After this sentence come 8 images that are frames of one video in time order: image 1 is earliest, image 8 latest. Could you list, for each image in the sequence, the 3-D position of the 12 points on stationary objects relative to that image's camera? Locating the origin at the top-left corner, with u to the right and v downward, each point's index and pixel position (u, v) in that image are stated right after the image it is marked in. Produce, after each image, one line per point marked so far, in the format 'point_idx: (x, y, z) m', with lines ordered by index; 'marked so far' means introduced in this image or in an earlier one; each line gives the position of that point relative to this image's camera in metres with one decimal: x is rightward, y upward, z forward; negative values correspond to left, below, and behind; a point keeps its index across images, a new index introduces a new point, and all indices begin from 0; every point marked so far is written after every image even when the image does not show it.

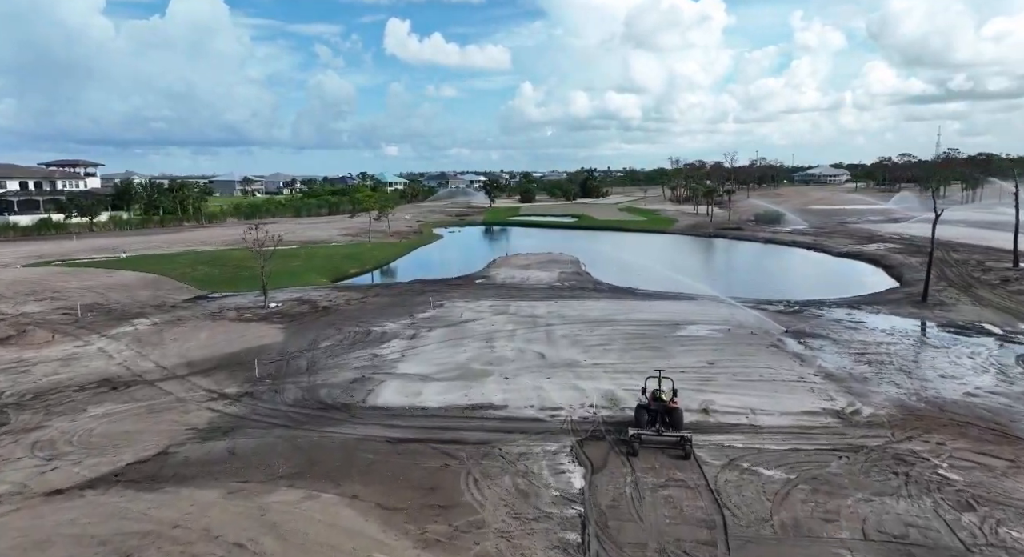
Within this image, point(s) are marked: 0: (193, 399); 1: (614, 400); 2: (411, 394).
0: (-9.9, -3.7, +17.1) m
1: (+3.0, -3.6, +16.4) m
2: (-3.1, -3.6, +17.1) m
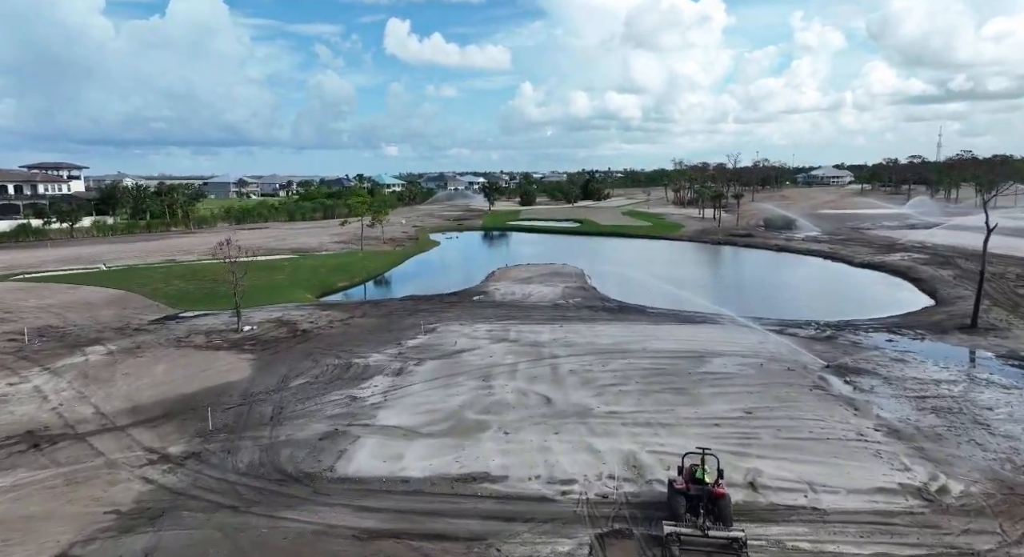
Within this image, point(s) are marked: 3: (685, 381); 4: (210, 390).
0: (-9.8, -4.7, +14.1) m
1: (+3.0, -4.6, +13.4) m
2: (-3.1, -4.6, +14.1) m
3: (+5.9, -3.5, +18.9) m
4: (-10.4, -3.8, +19.1) m
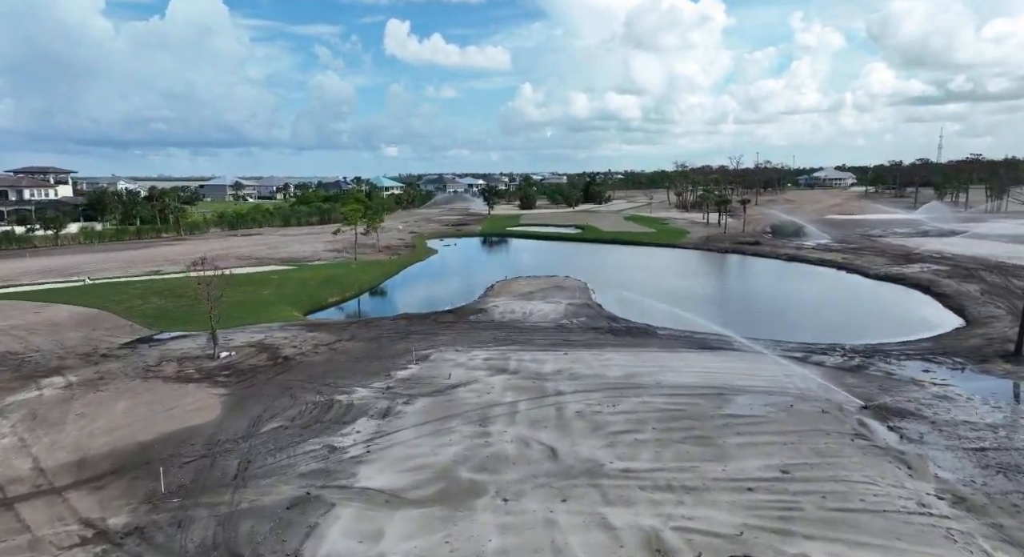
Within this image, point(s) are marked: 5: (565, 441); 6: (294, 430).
0: (-9.8, -5.7, +11.9) m
1: (+3.0, -5.5, +11.2) m
2: (-3.1, -5.5, +11.9) m
3: (+5.9, -4.4, +16.7) m
4: (-10.4, -4.8, +16.9) m
5: (+1.5, -4.7, +15.9) m
6: (-6.9, -4.7, +17.4) m
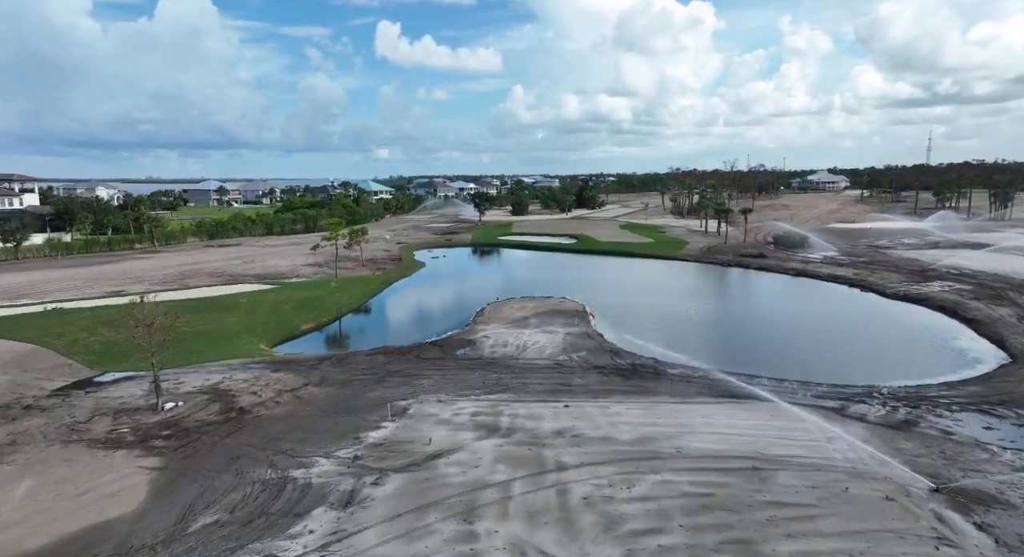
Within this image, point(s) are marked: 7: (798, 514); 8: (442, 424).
0: (-10.0, -7.1, +8.3) m
1: (+2.9, -7.0, +7.8) m
2: (-3.2, -7.0, +8.5) m
3: (+5.7, -5.9, +13.4) m
4: (-10.6, -6.3, +13.3) m
5: (+1.3, -6.1, +12.6) m
6: (-7.1, -6.2, +13.9) m
7: (+7.0, -5.8, +13.6) m
8: (-2.4, -5.1, +19.5) m
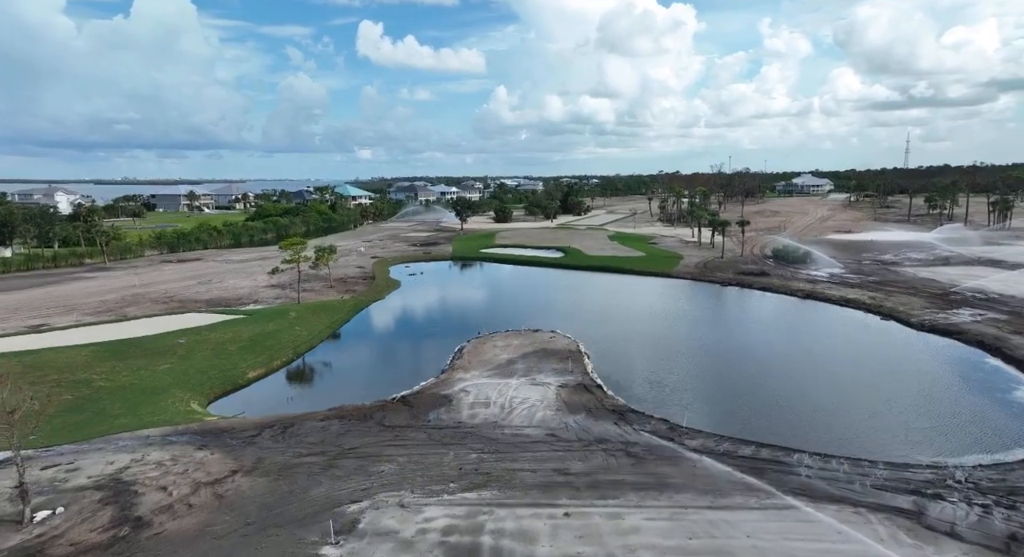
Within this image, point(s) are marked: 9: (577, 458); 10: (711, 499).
0: (-10.0, -9.2, +3.1) m
1: (+2.9, -8.9, +3.0) m
2: (-3.3, -9.0, +3.4) m
3: (+5.5, -7.8, +8.7) m
4: (-10.8, -8.3, +8.1) m
5: (+1.1, -8.1, +7.7) m
6: (-7.3, -8.2, +8.8) m
7: (+6.8, -7.8, +8.9) m
8: (-2.9, -7.1, +14.5) m
9: (+2.3, -6.2, +19.4) m
10: (+6.0, -6.5, +16.4) m
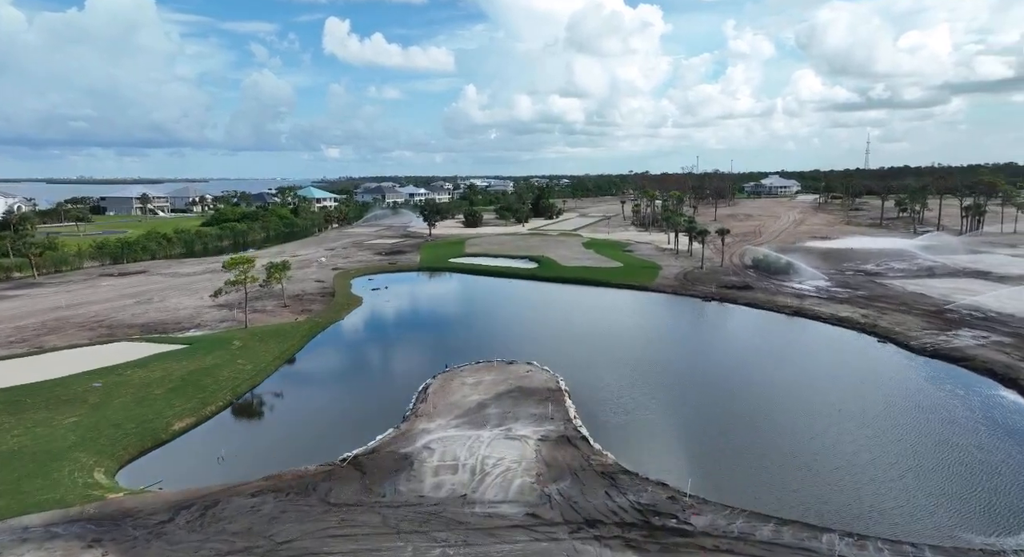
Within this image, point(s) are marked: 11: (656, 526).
0: (-9.9, -10.8, -1.1) m
1: (+3.0, -10.4, -0.6) m
2: (-3.2, -10.6, -0.5) m
3: (+5.3, -9.3, +5.2) m
4: (-11.0, -10.0, +3.8) m
5: (+1.0, -9.6, +4.0) m
6: (-7.5, -9.8, +4.7) m
7: (+6.6, -9.2, +5.5) m
8: (-3.4, -8.6, +10.6) m
9: (+1.5, -7.7, +15.7) m
10: (+5.4, -8.0, +13.0) m
11: (+4.5, -7.5, +17.1) m
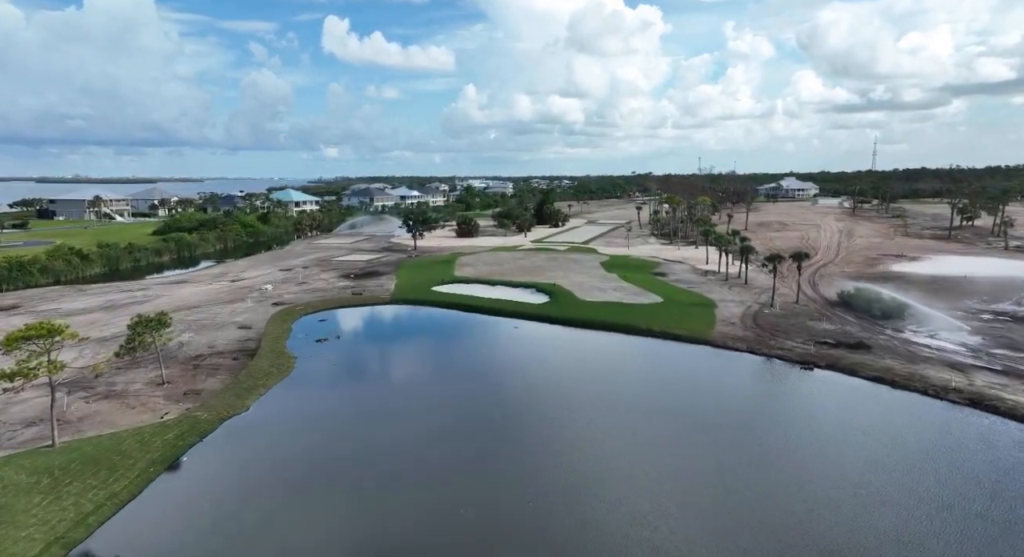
0: (-9.6, -14.2, -18.3) m
1: (+3.3, -13.9, -17.7) m
2: (-2.9, -14.0, -17.6) m
3: (+5.6, -12.8, -11.9) m
4: (-10.7, -13.4, -13.4) m
5: (+1.3, -13.0, -13.1) m
6: (-7.2, -13.3, -12.5) m
7: (+6.9, -12.7, -11.6) m
8: (-3.1, -12.1, -6.6) m
9: (+1.8, -11.1, -1.4) m
10: (+5.6, -11.5, -4.1) m
11: (+4.7, -10.9, 0.0) m
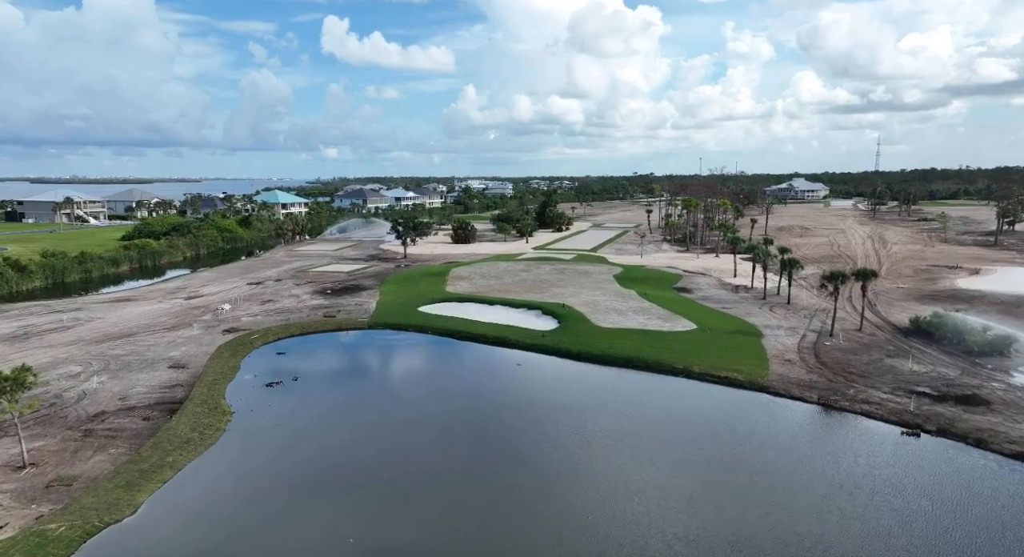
0: (-9.4, -15.7, -27.1) m
1: (+3.5, -15.4, -26.6) m
2: (-2.7, -15.5, -26.4) m
3: (+5.7, -14.3, -20.7) m
4: (-10.5, -14.9, -22.2) m
5: (+1.5, -14.6, -22.0) m
6: (-7.0, -14.8, -21.3) m
7: (+7.0, -14.2, -20.5) m
8: (-2.9, -13.6, -15.4) m
9: (+2.0, -12.7, -10.2) m
10: (+5.8, -13.0, -13.0) m
11: (+4.9, -12.5, -8.8) m
